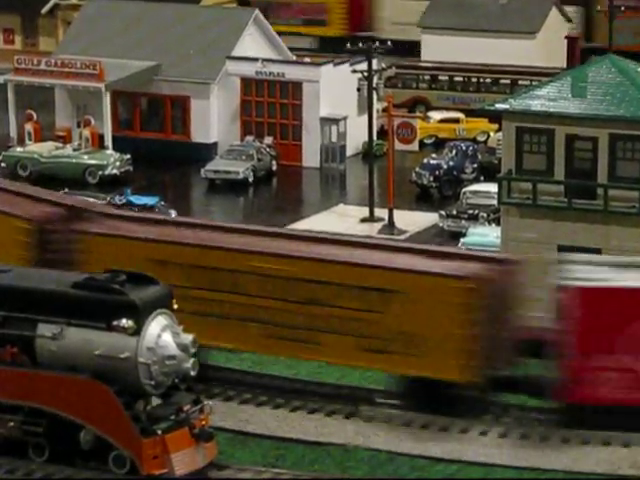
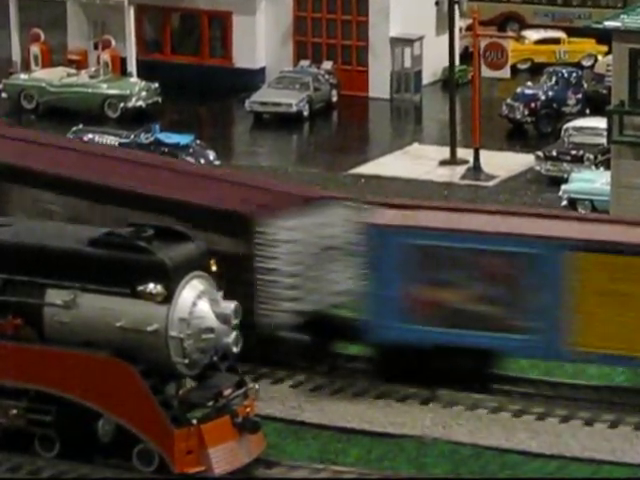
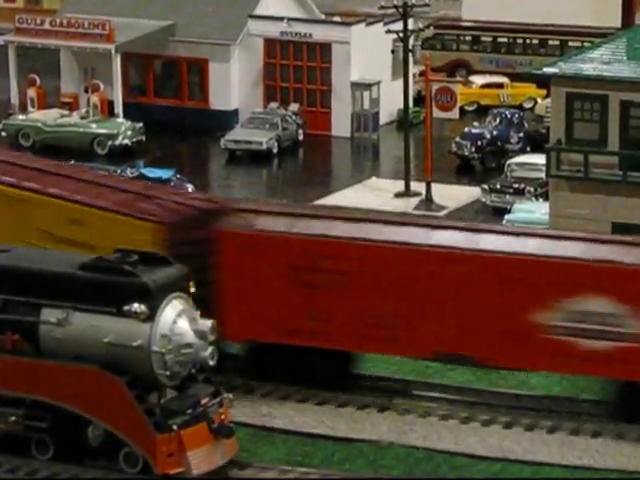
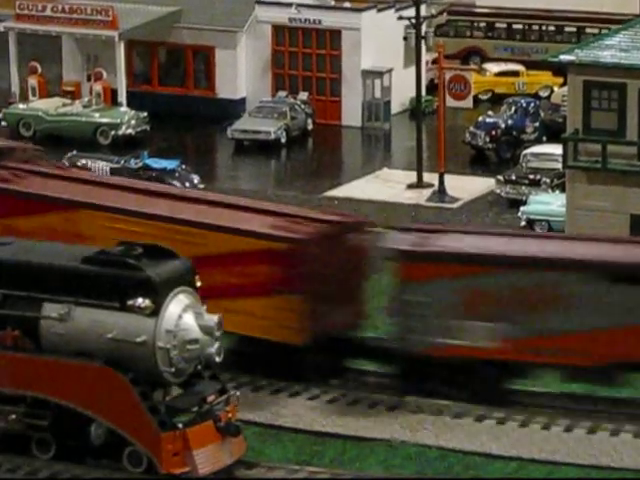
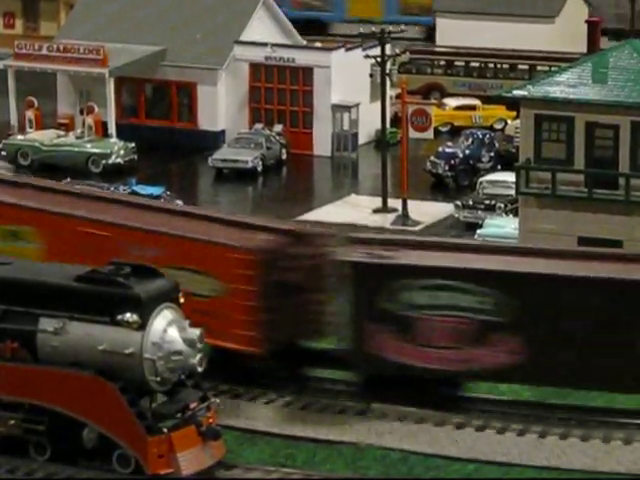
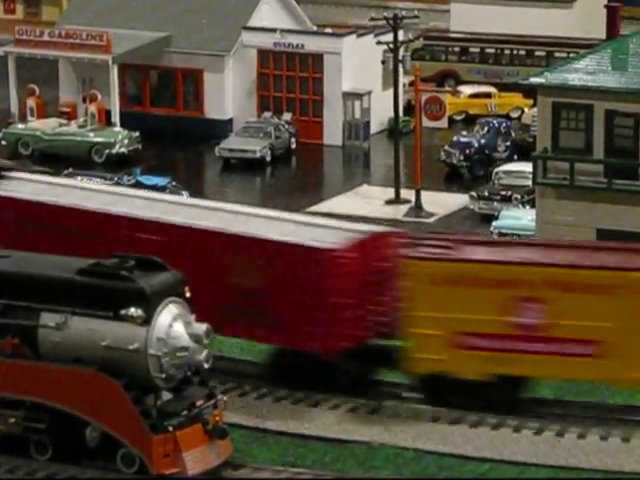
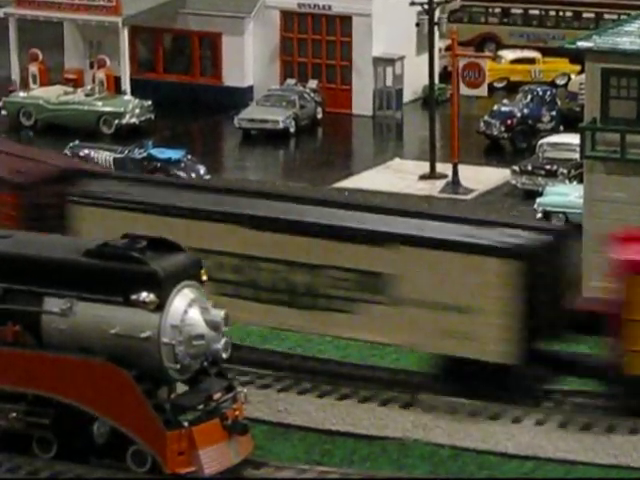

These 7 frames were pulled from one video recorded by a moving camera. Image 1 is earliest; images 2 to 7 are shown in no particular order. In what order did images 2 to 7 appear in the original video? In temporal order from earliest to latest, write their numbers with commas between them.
5, 6, 3, 4, 7, 2
